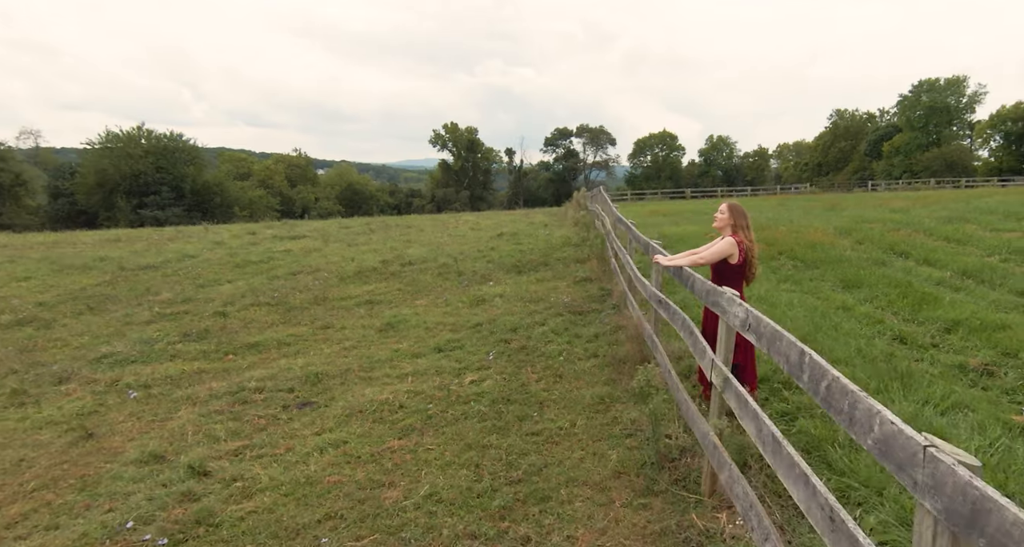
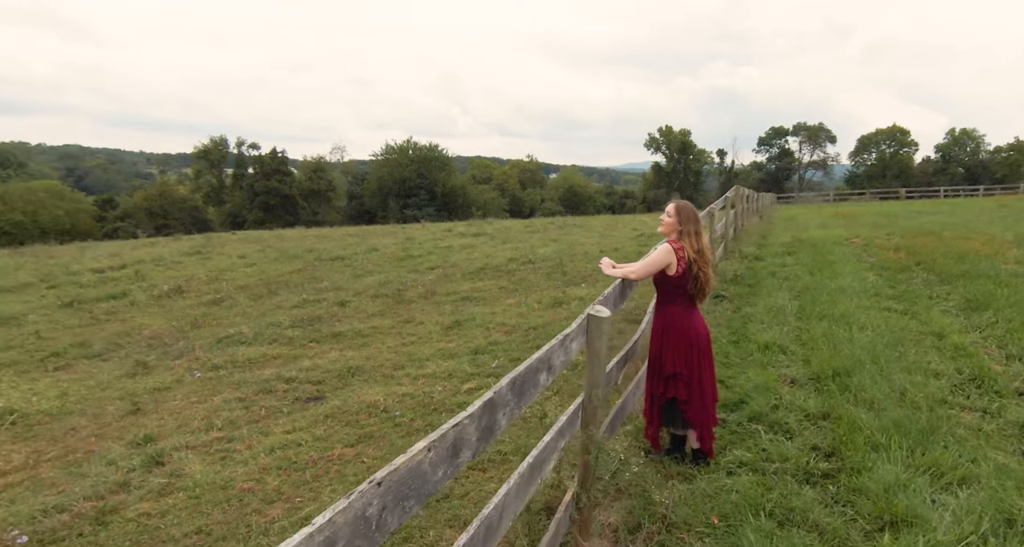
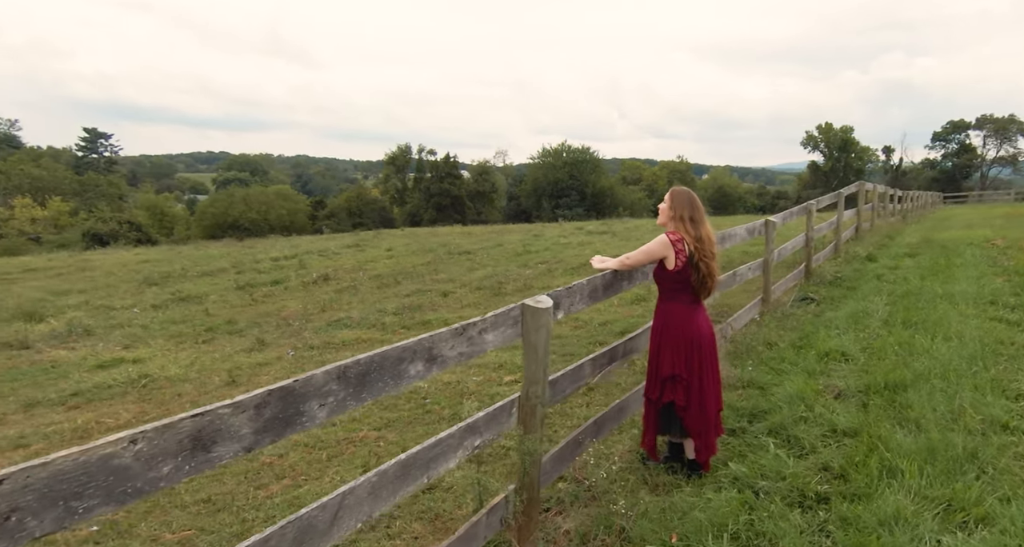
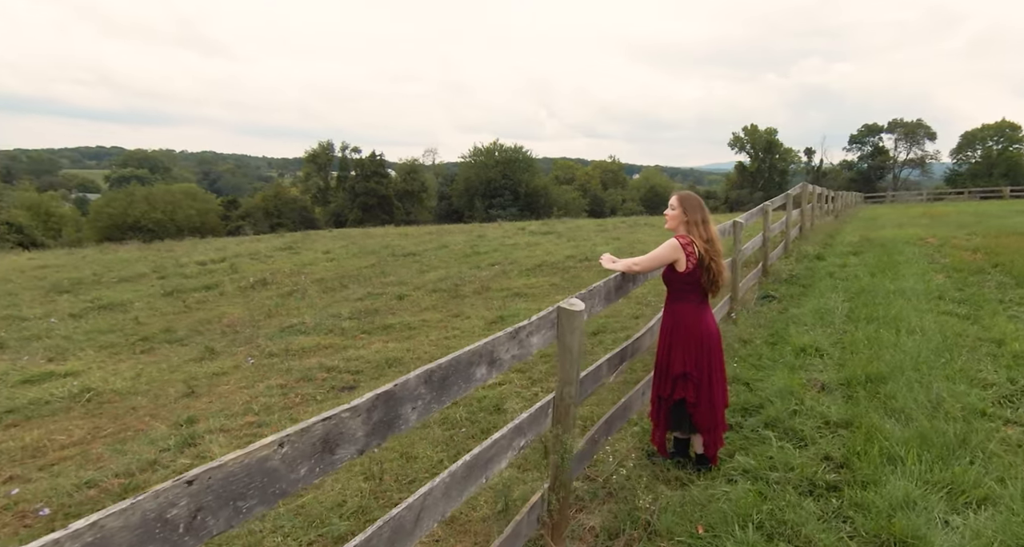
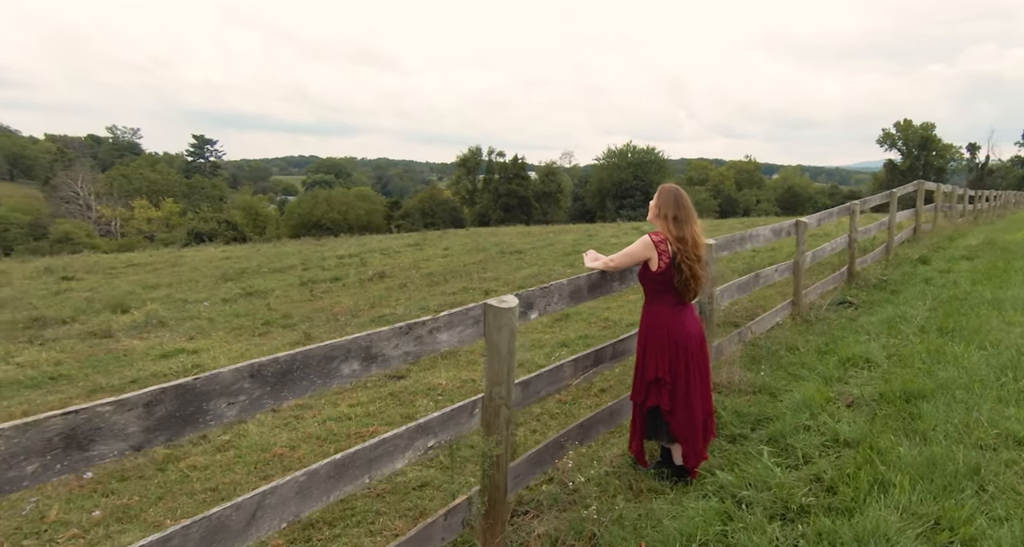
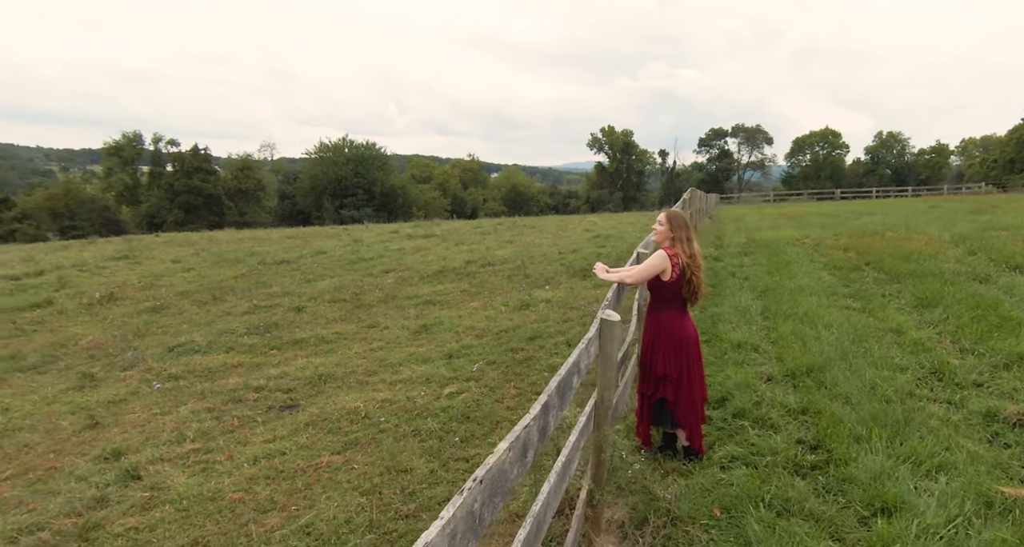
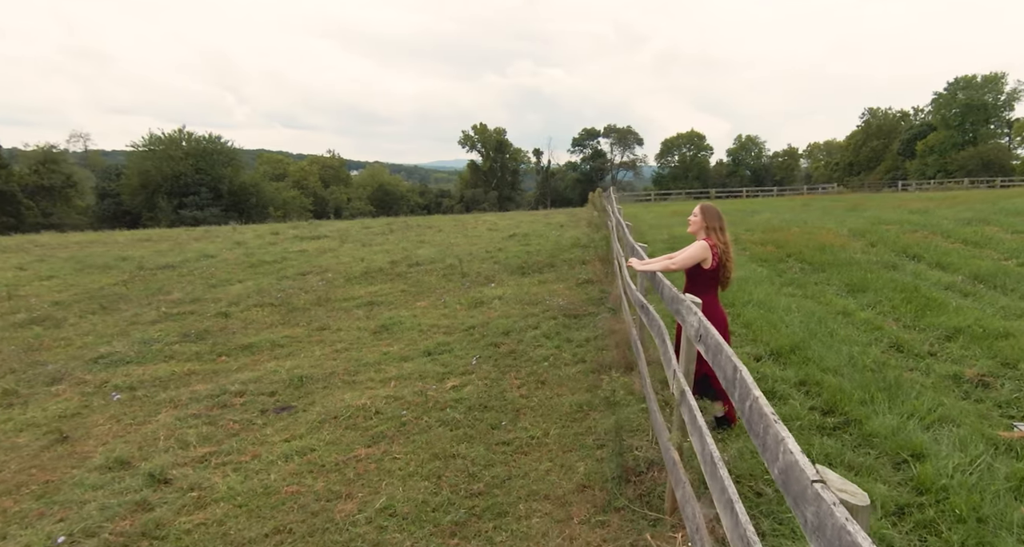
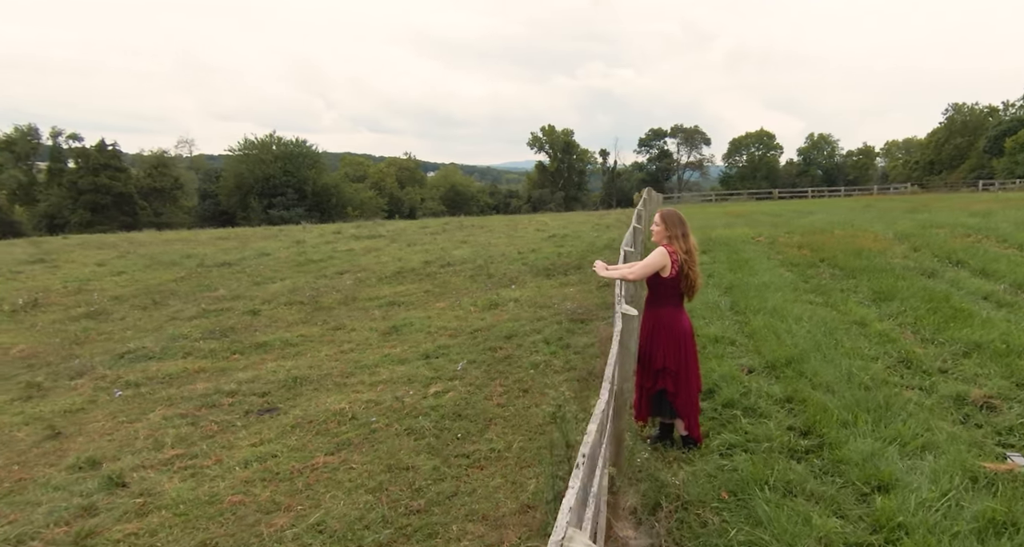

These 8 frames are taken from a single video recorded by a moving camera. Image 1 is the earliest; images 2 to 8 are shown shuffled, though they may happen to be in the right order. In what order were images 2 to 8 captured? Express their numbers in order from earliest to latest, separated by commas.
7, 8, 6, 2, 4, 3, 5
